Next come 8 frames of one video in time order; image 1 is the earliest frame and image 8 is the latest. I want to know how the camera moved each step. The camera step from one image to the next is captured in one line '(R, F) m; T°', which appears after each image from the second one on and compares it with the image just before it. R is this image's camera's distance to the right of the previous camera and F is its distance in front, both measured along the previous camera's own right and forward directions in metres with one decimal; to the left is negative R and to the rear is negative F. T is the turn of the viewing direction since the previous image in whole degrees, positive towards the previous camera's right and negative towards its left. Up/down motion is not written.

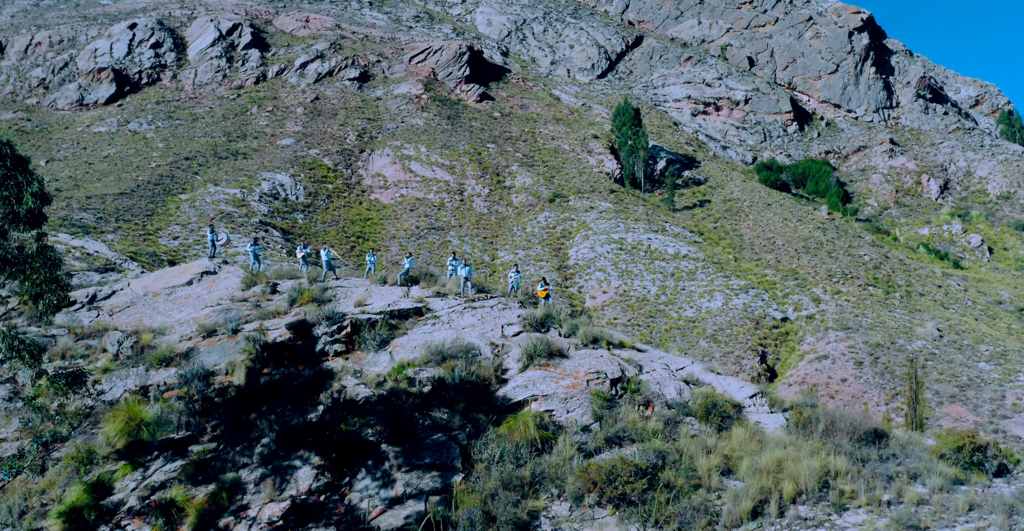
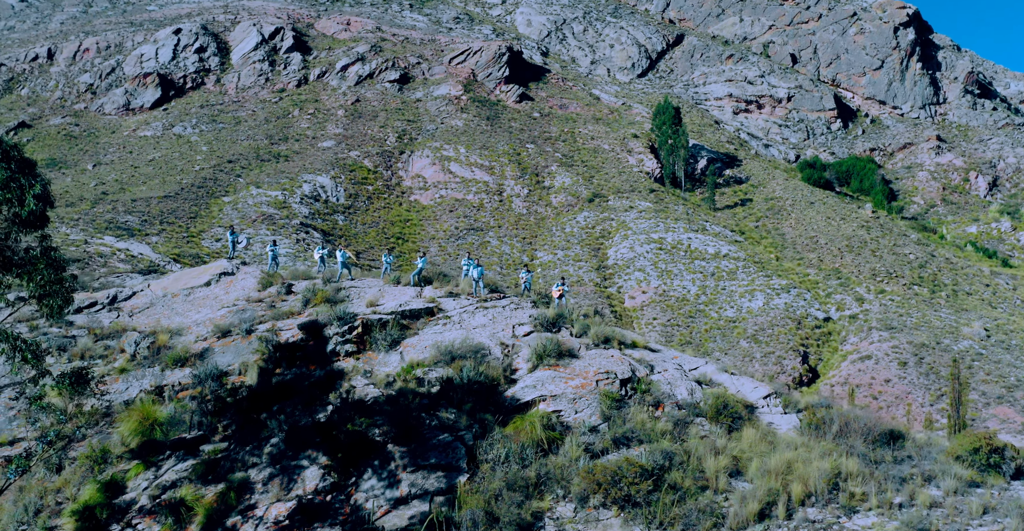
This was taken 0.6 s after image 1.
(+0.6, +0.1) m; -2°
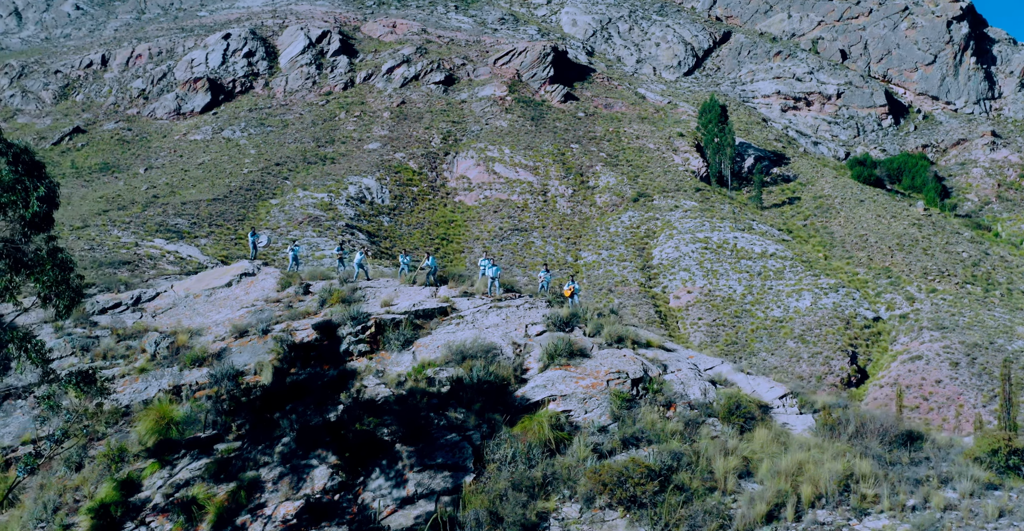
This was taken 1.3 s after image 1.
(+0.7, +0.1) m; -2°
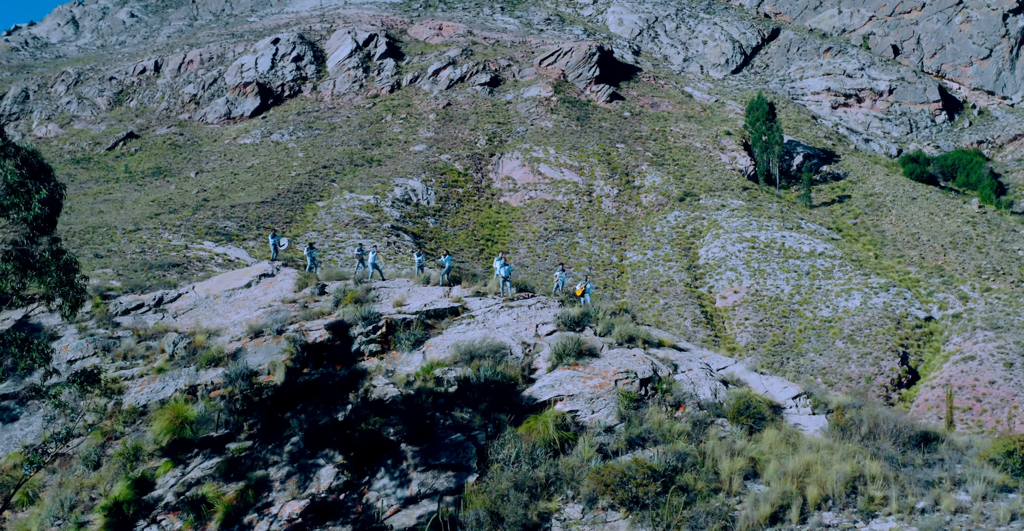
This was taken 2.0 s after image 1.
(+0.8, +0.1) m; -2°
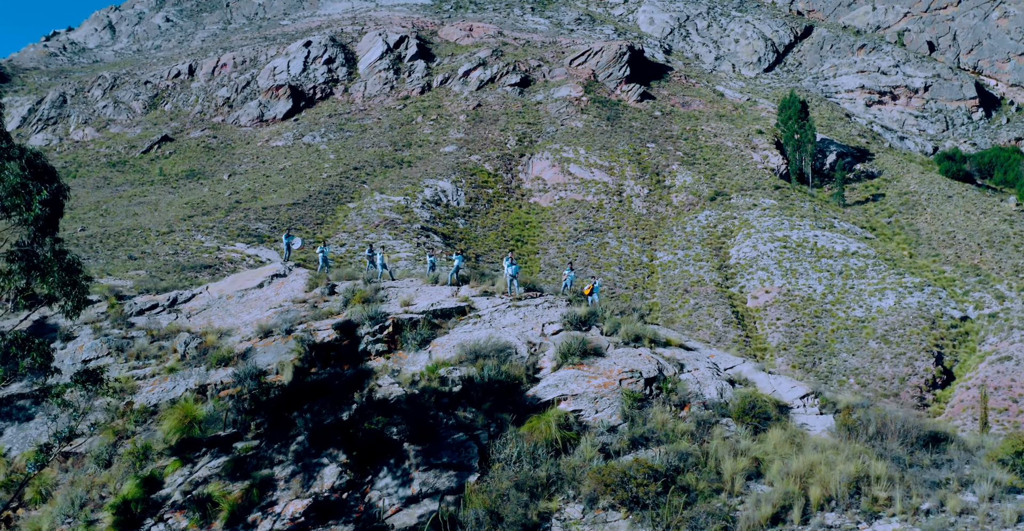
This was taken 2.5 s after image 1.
(+0.5, +0.1) m; -1°
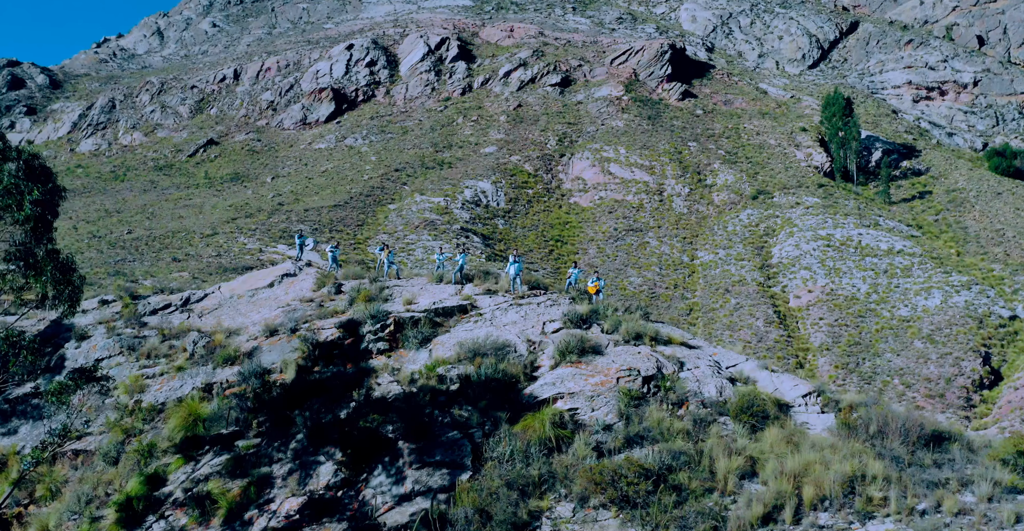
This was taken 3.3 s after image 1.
(+0.9, +0.1) m; -2°
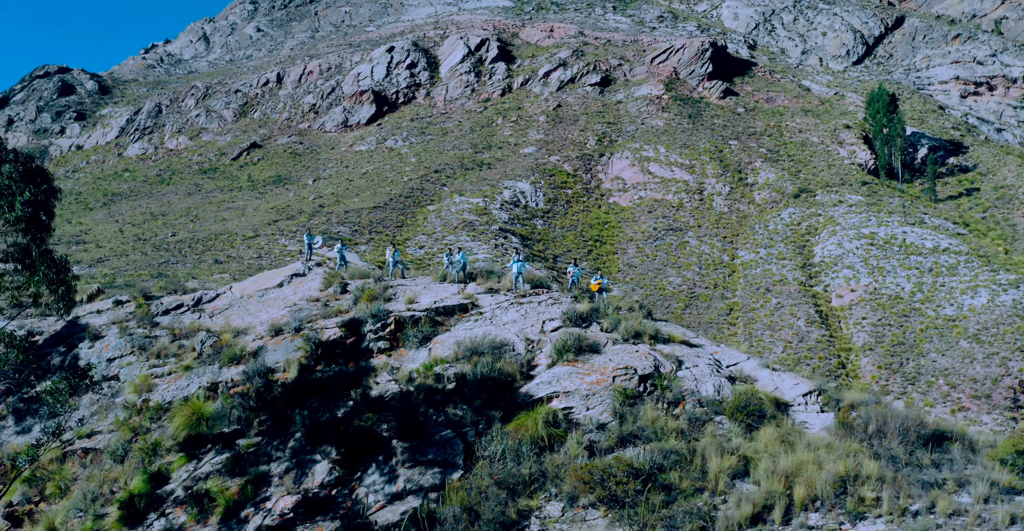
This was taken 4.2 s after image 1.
(+0.9, +0.1) m; -2°
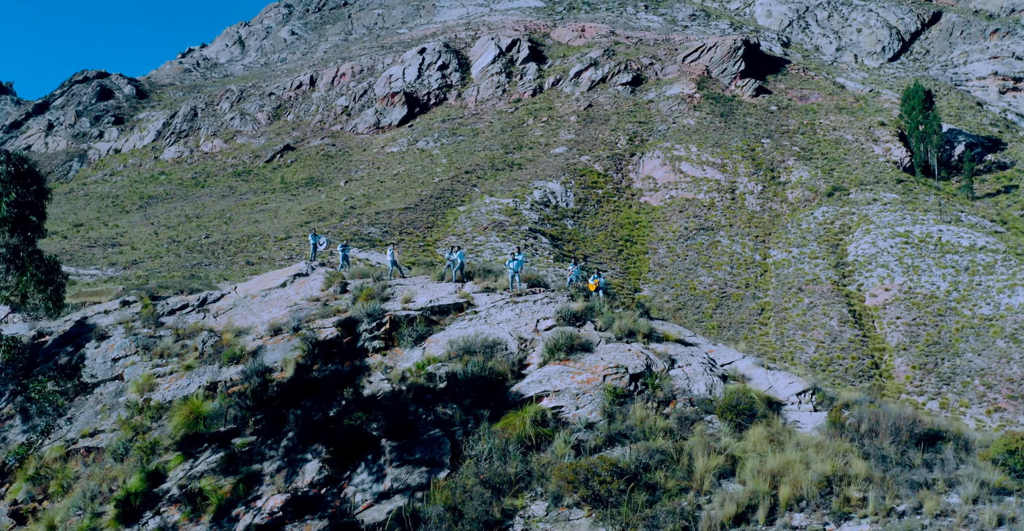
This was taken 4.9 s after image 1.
(+0.8, +0.1) m; -1°
